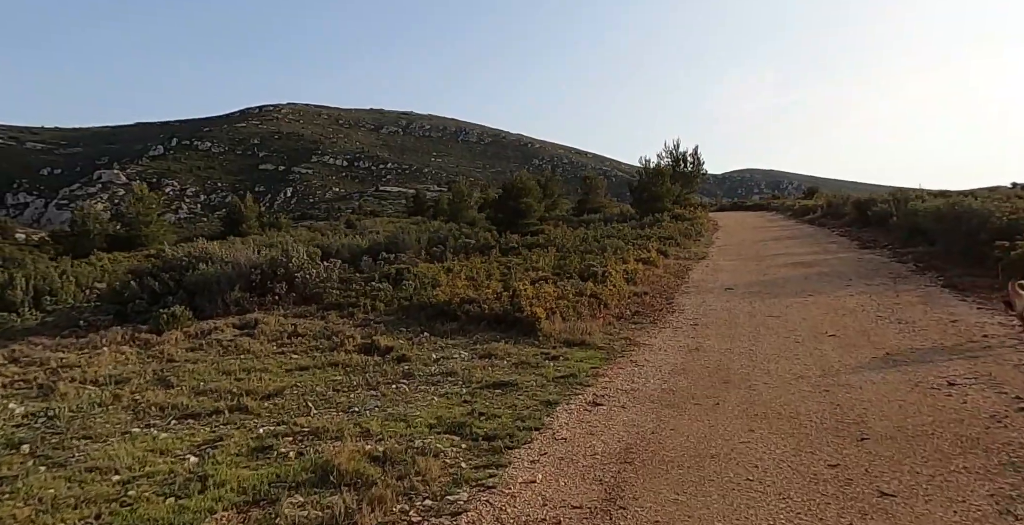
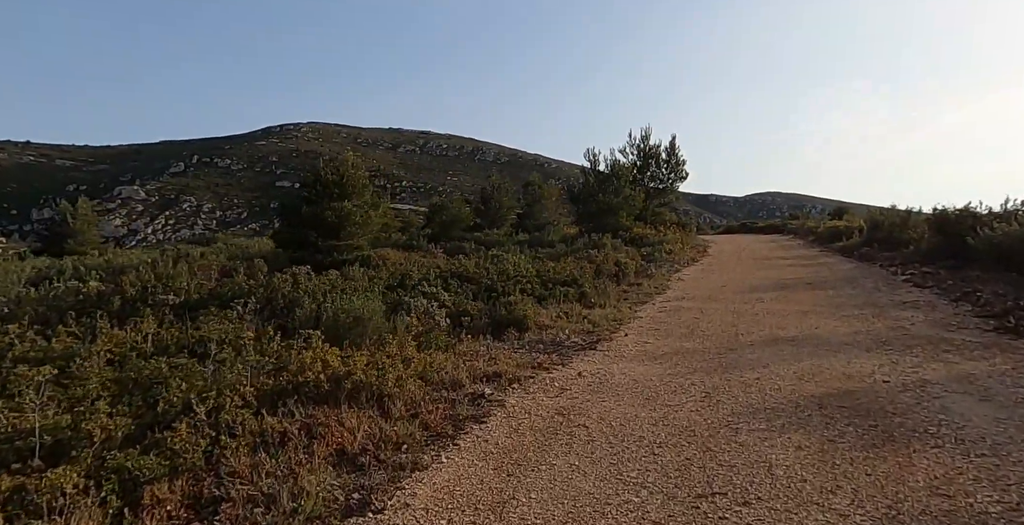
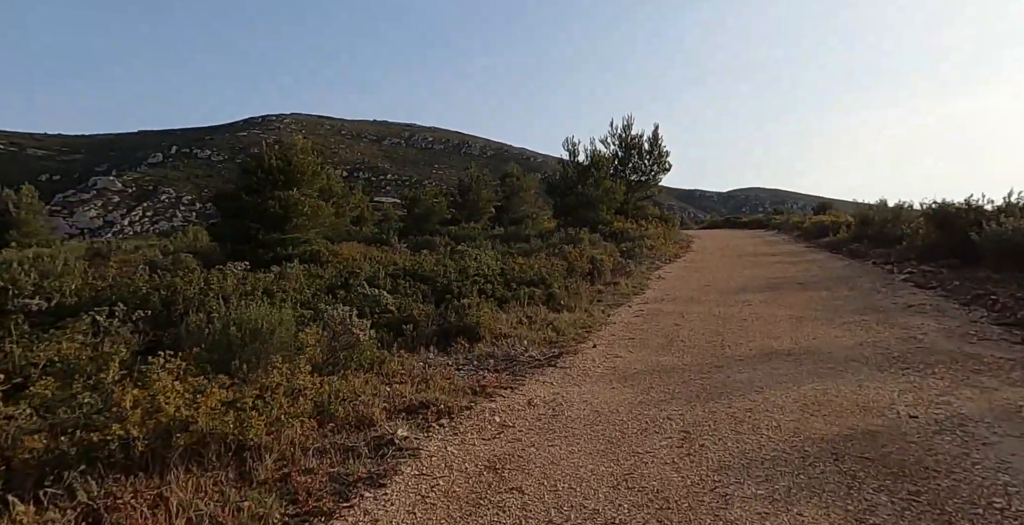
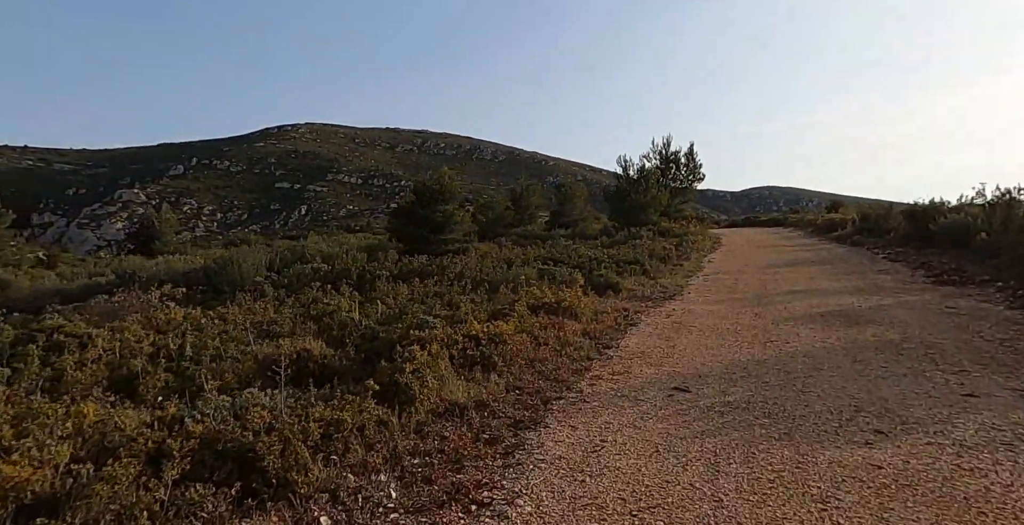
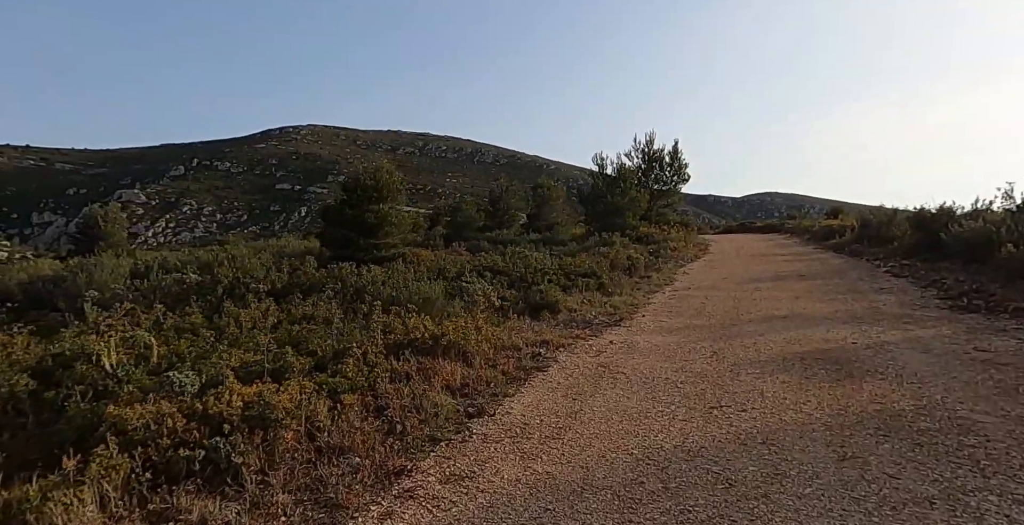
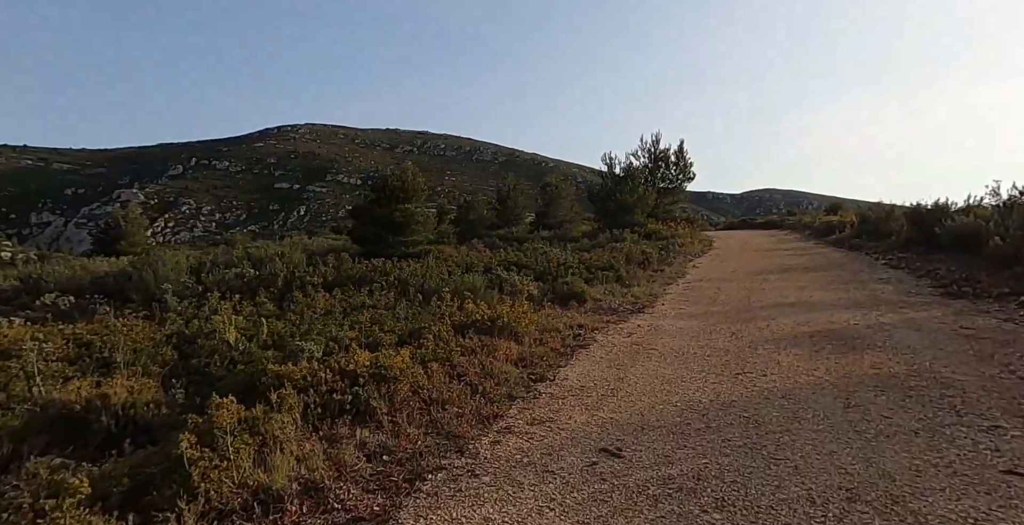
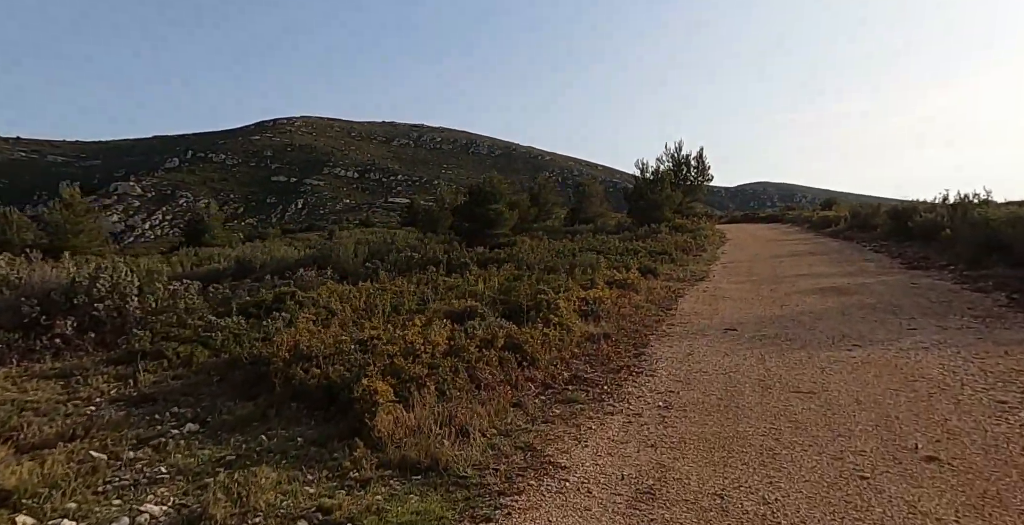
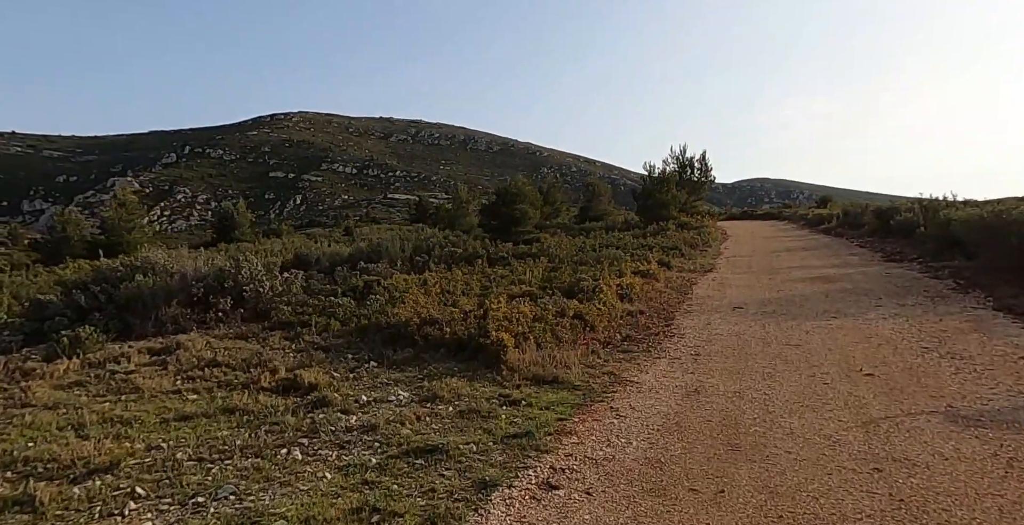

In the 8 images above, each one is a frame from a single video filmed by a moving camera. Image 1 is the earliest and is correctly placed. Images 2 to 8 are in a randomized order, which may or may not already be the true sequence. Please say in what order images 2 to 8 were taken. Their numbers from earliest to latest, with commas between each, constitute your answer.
8, 7, 4, 6, 5, 2, 3
